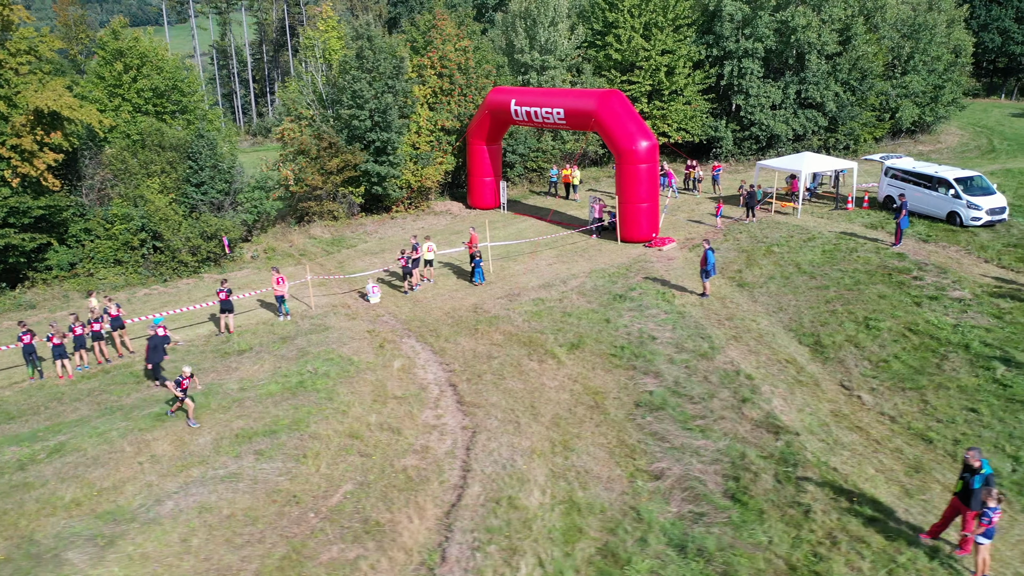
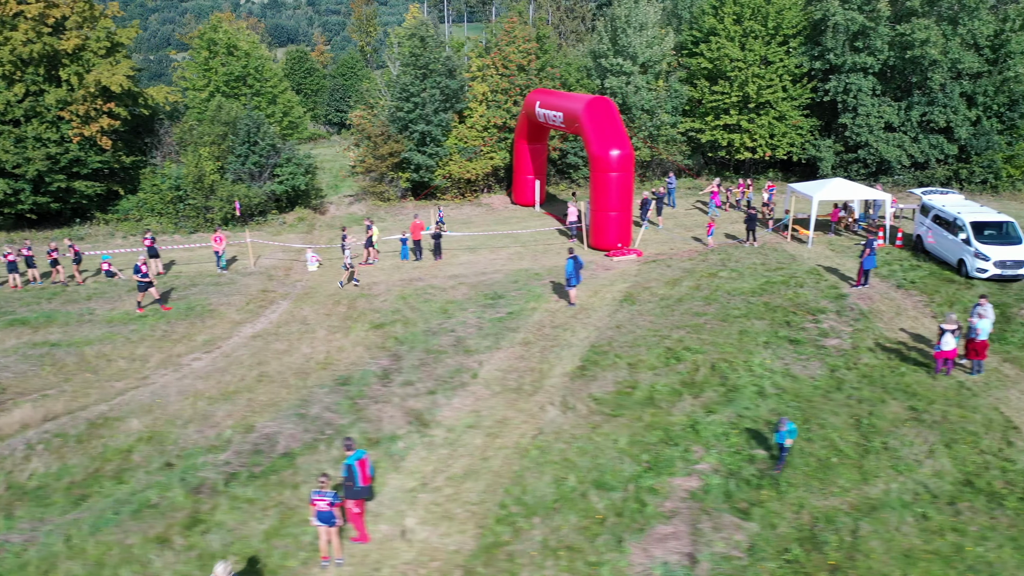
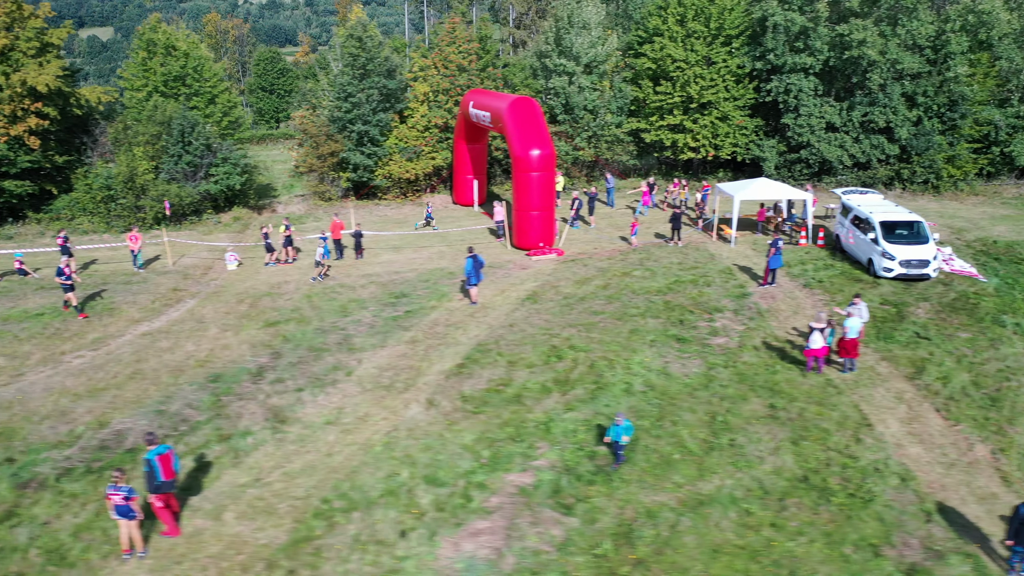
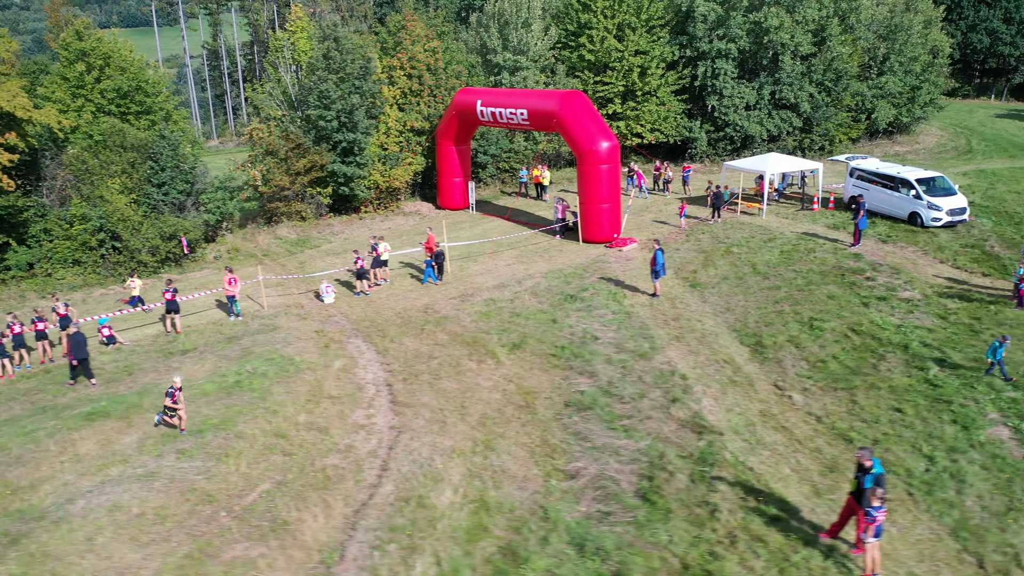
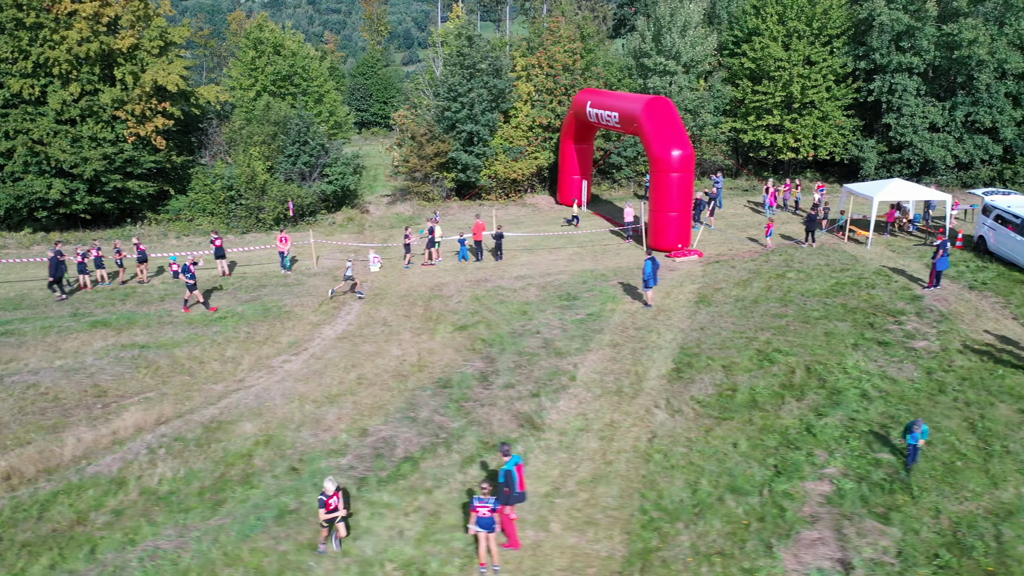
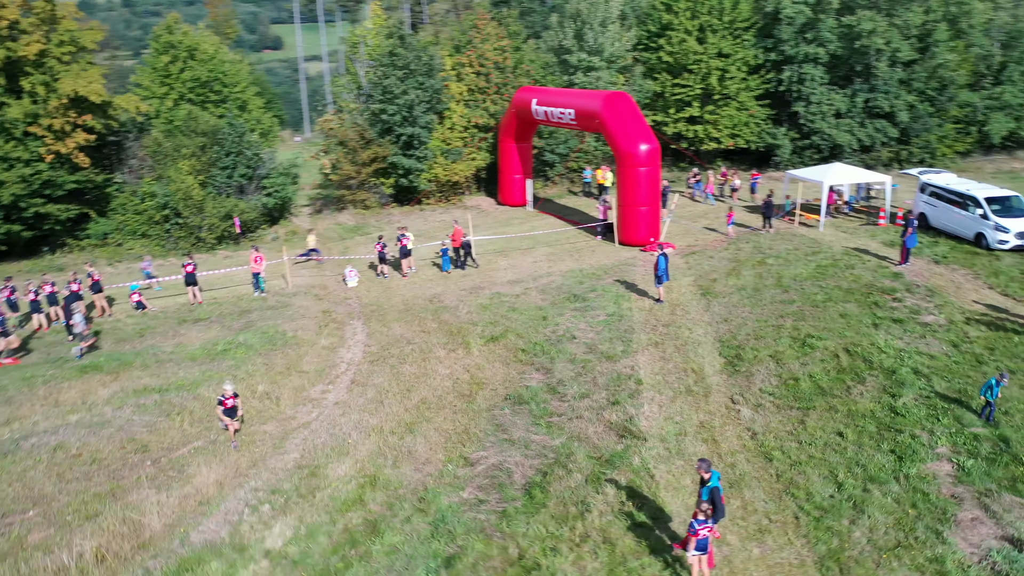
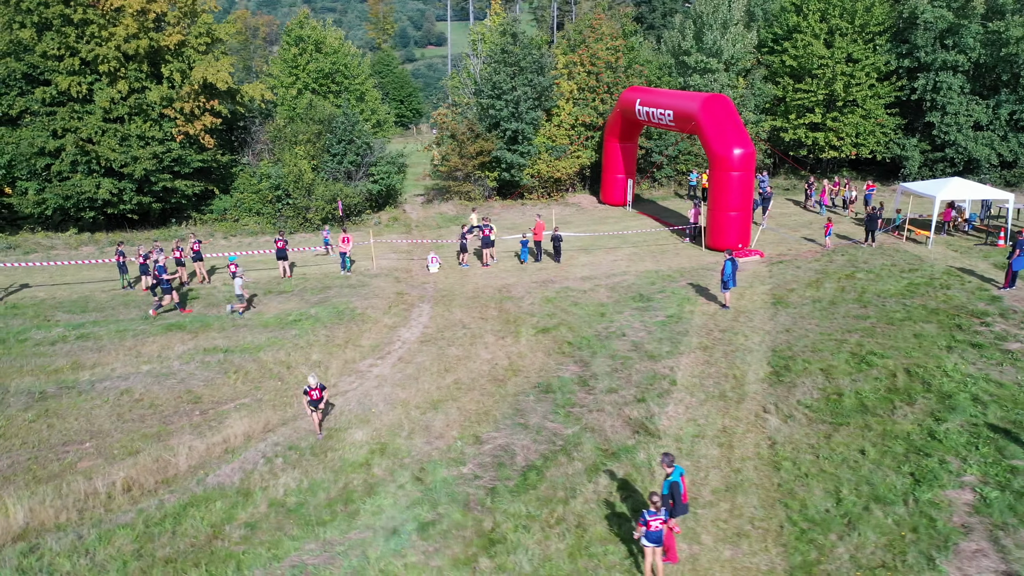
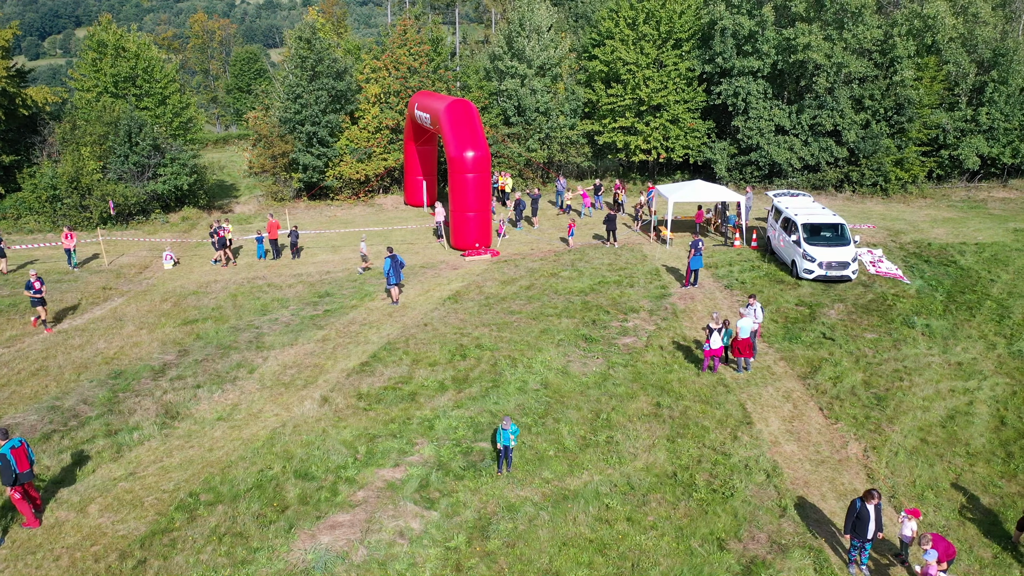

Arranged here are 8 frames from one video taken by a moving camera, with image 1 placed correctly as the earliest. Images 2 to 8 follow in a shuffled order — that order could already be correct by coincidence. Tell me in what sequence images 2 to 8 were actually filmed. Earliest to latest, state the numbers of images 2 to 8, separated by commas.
4, 6, 7, 5, 2, 3, 8
